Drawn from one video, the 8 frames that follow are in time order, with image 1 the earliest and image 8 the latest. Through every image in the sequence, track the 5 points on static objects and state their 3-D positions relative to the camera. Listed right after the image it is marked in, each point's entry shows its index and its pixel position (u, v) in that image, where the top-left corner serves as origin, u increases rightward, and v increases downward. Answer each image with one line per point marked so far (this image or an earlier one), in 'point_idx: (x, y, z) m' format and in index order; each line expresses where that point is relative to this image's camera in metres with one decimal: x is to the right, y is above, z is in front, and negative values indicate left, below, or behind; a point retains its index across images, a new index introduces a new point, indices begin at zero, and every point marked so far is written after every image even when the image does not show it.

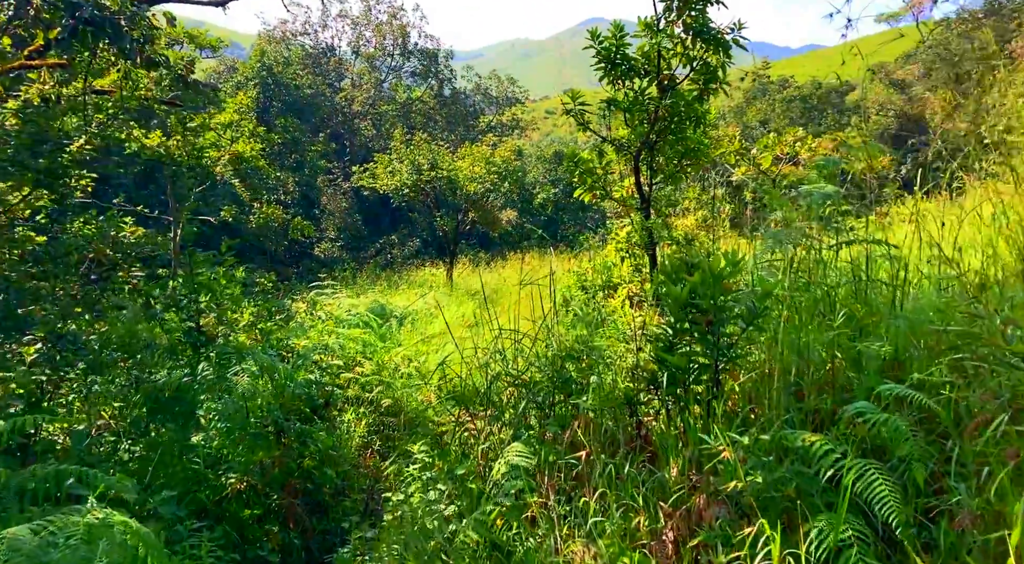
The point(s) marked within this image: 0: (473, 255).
0: (-1.0, +0.7, +19.1) m
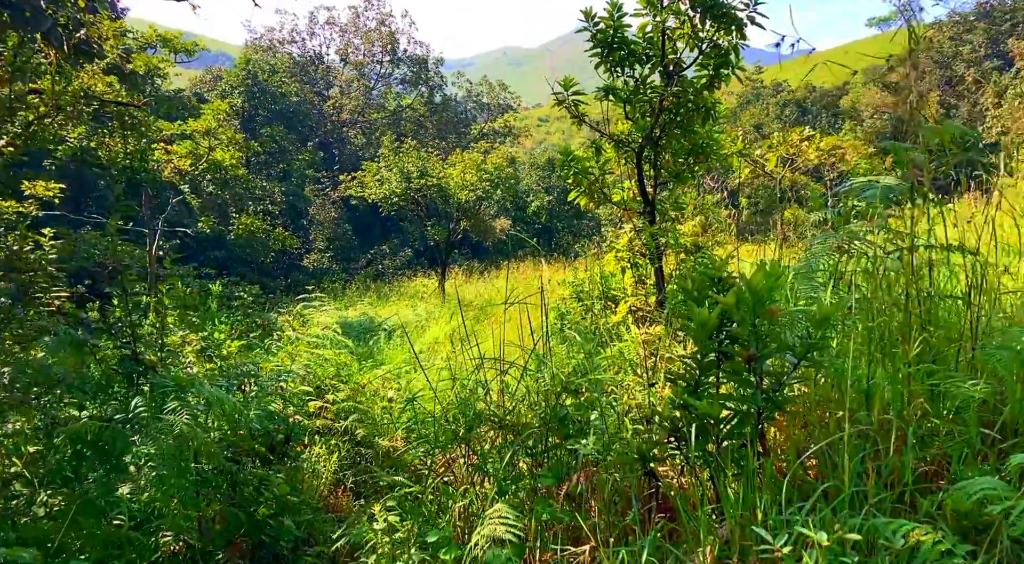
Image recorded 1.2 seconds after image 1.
0: (-1.2, +0.4, +18.6) m
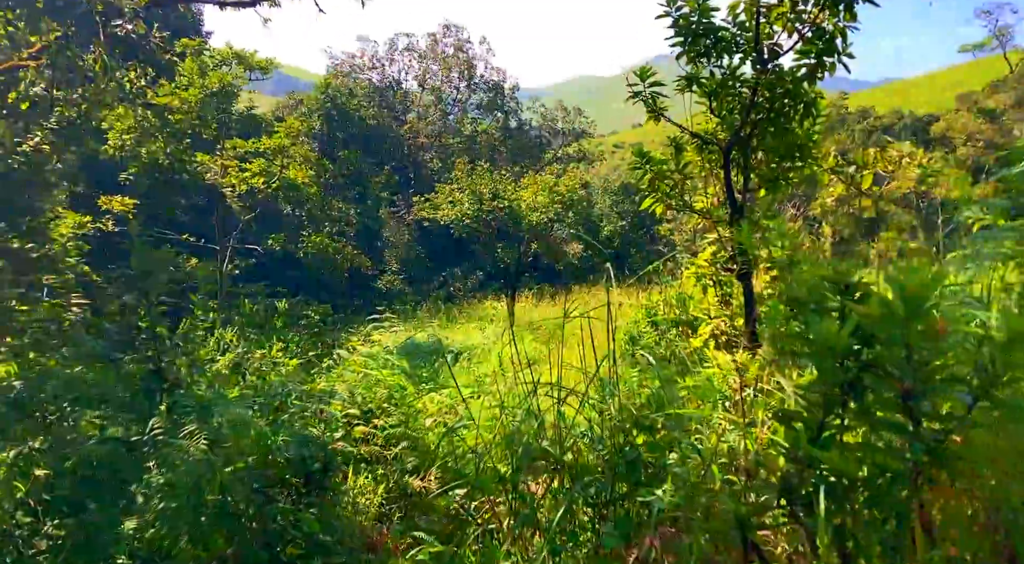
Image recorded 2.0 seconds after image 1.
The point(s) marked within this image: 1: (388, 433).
0: (+0.6, -0.2, +18.2) m
1: (-0.6, -0.8, +3.8) m
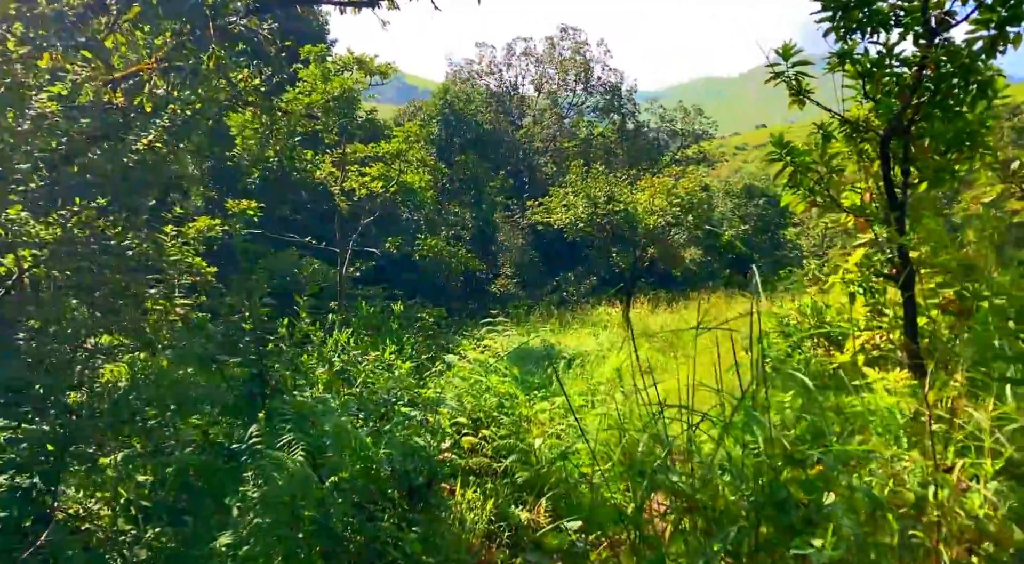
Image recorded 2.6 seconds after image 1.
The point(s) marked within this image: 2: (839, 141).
0: (+3.4, -0.3, +17.7) m
1: (-0.1, -0.8, +3.7) m
2: (+1.3, +0.6, +2.9) m
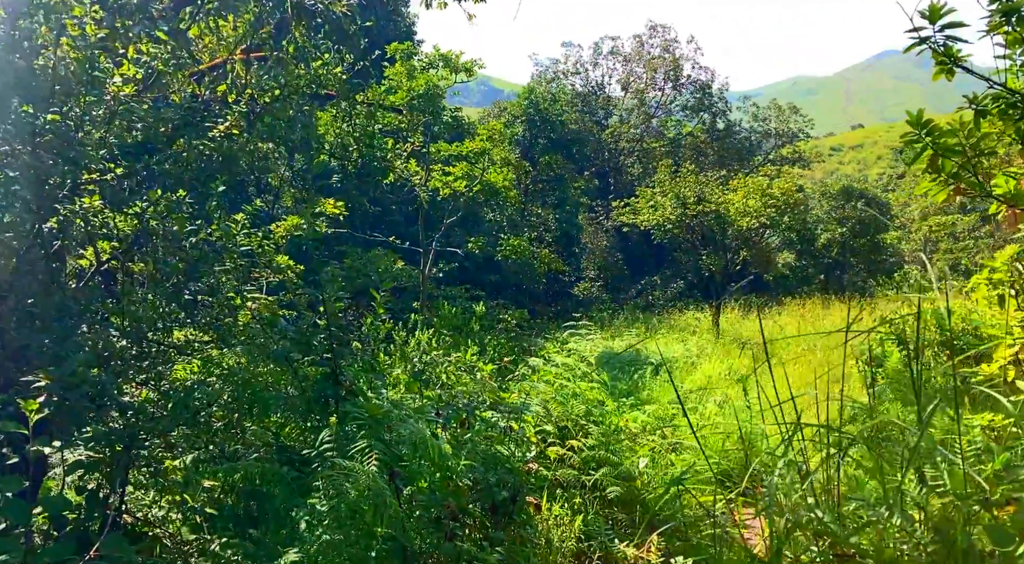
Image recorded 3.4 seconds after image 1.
0: (+5.4, -0.4, +16.9) m
1: (+0.3, -0.8, +3.4) m
2: (+1.6, +0.5, +2.5) m
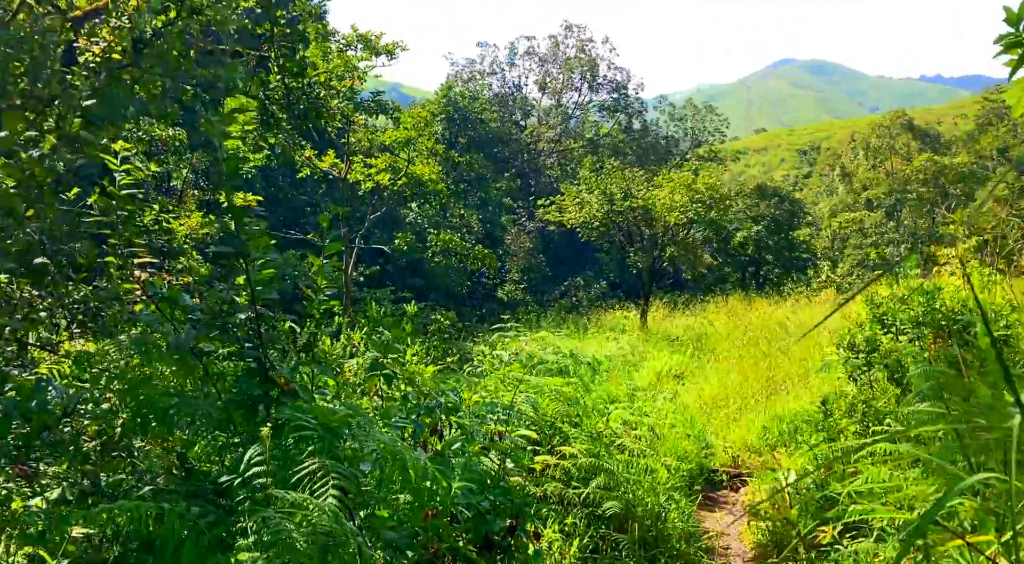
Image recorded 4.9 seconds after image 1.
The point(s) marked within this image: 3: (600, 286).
0: (+3.7, -0.3, +16.8) m
1: (+0.2, -0.7, +2.8) m
2: (+1.6, +0.7, +2.1) m
3: (+2.4, -0.1, +19.4) m
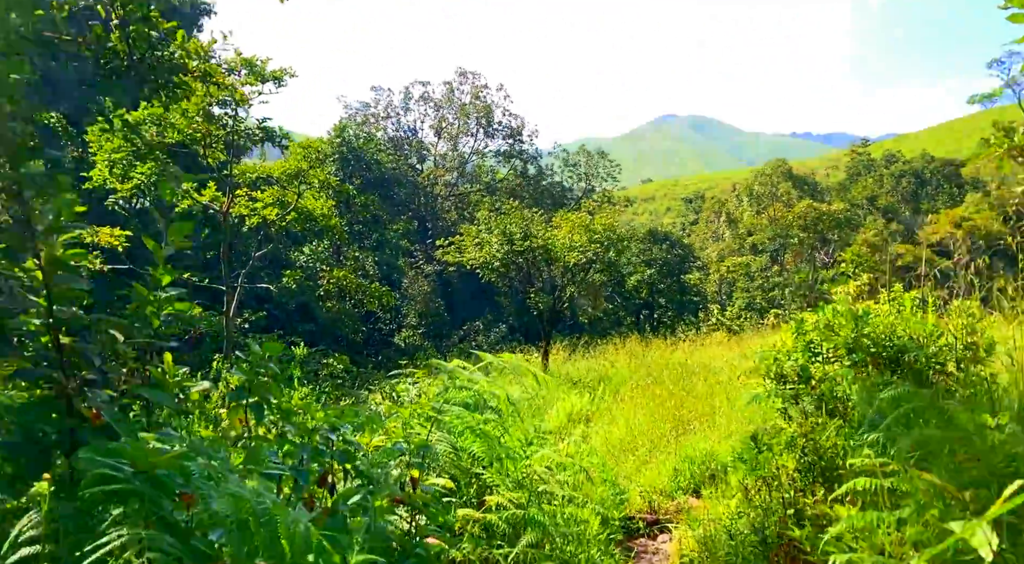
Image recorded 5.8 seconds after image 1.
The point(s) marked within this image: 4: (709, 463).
0: (+1.4, -1.3, +16.7) m
1: (-0.1, -0.8, +2.3) m
2: (+1.4, +0.7, +1.9) m
3: (-0.2, -1.2, +19.1) m
4: (+1.4, -1.3, +5.2) m
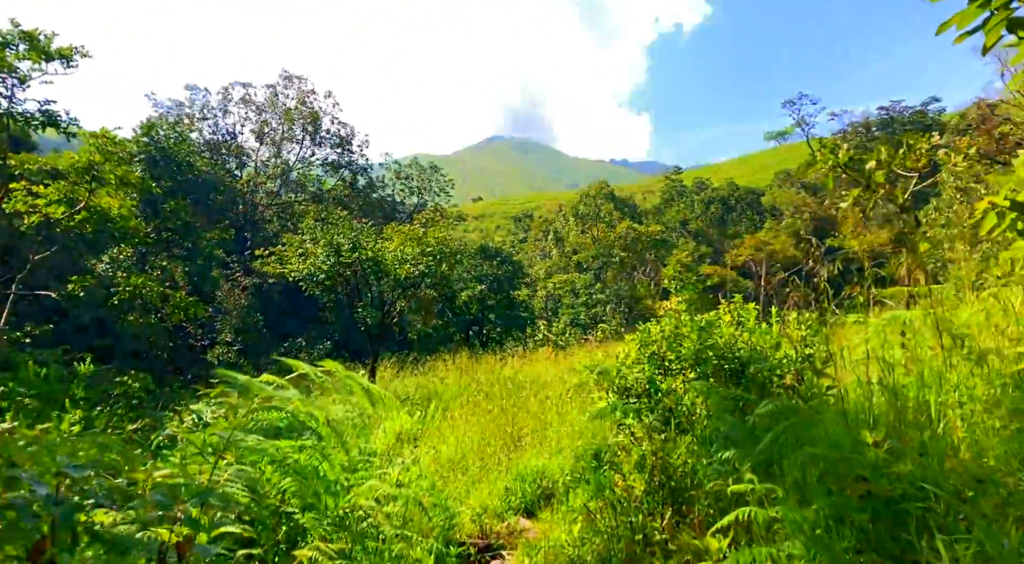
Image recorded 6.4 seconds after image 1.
0: (-2.4, -1.6, +16.1) m
1: (-0.5, -0.7, +1.8) m
2: (+1.0, +0.7, +1.8) m
3: (-4.5, -1.5, +18.1) m
4: (+0.2, -1.3, +4.9) m
